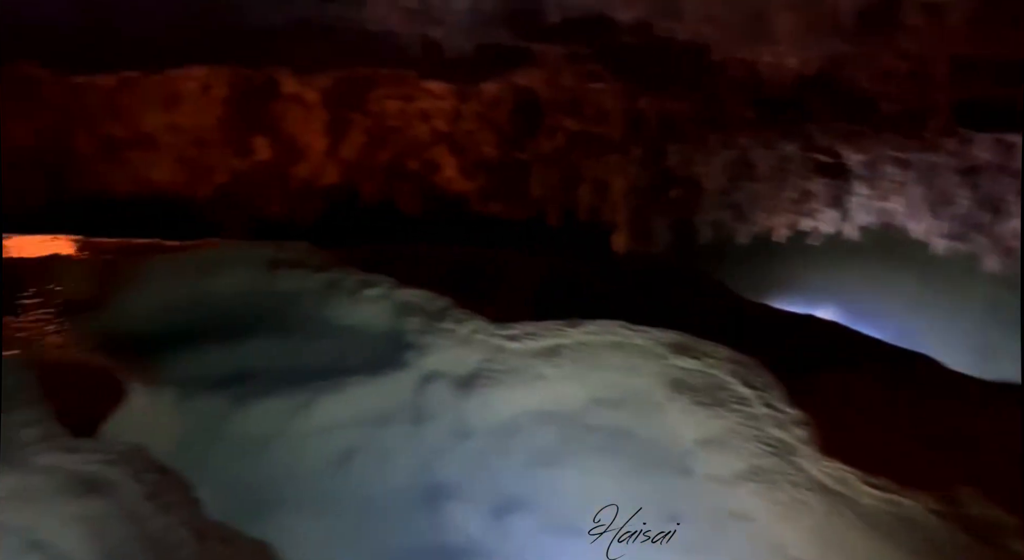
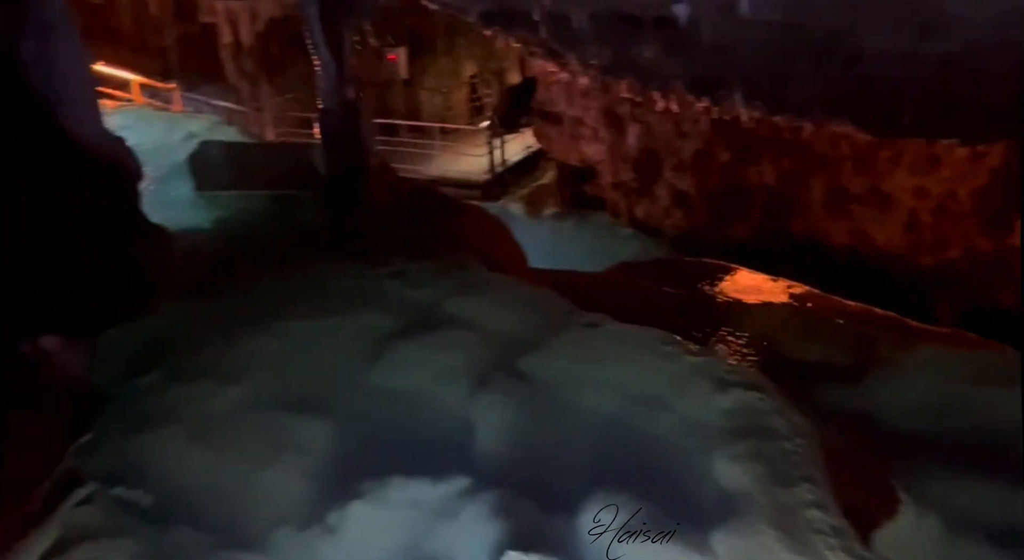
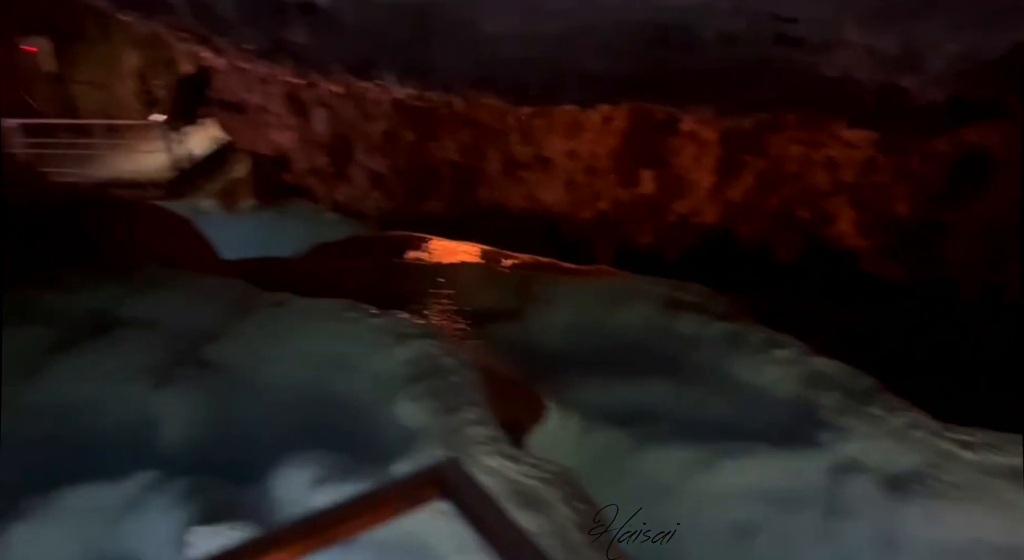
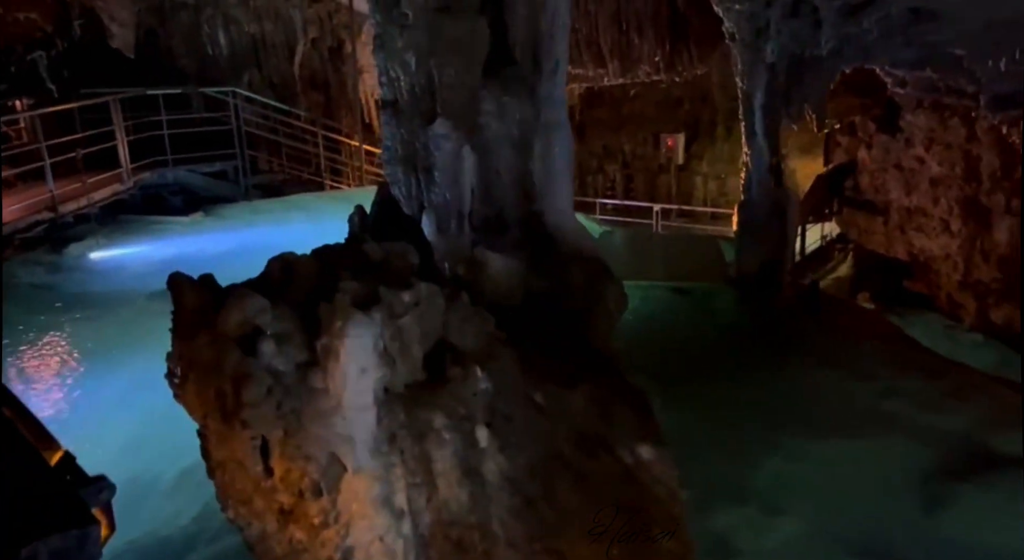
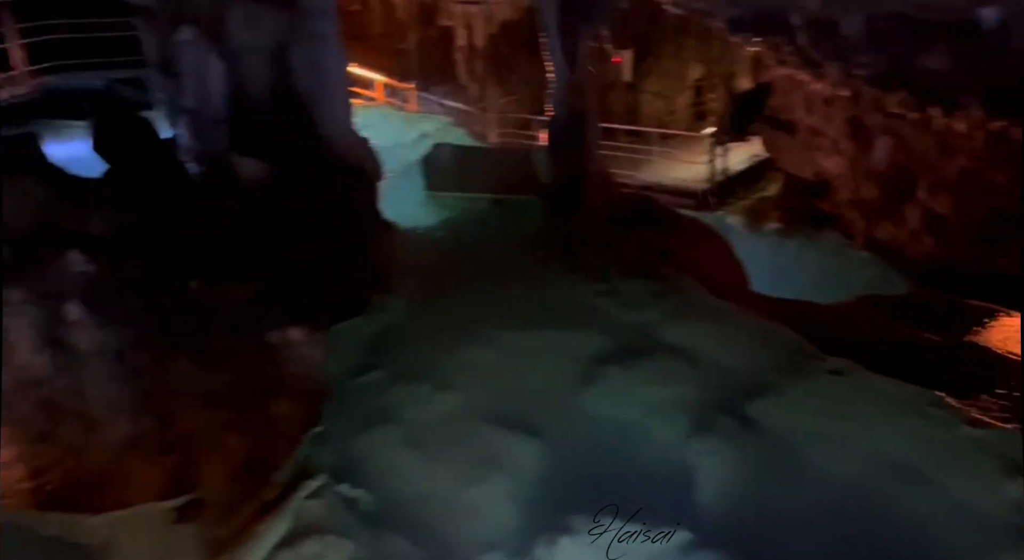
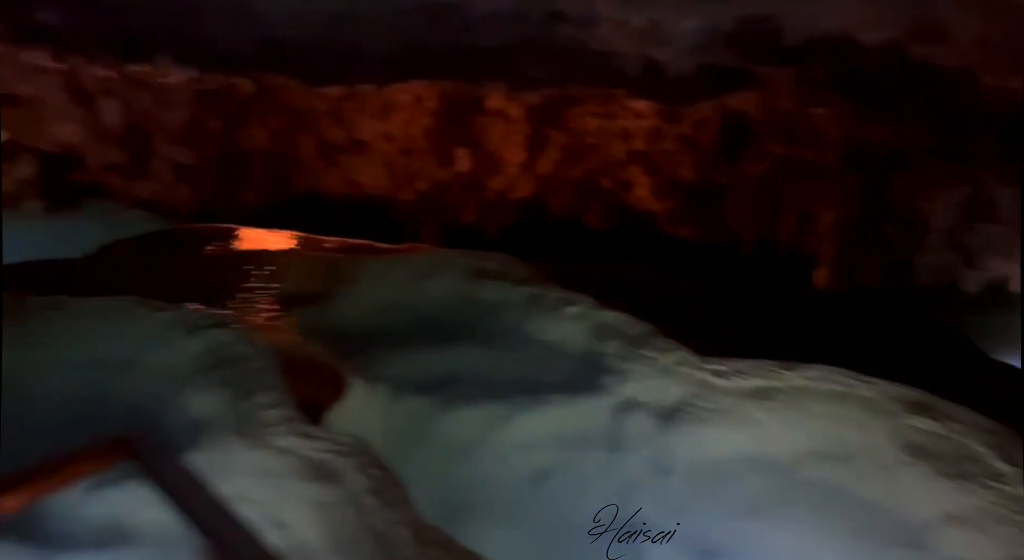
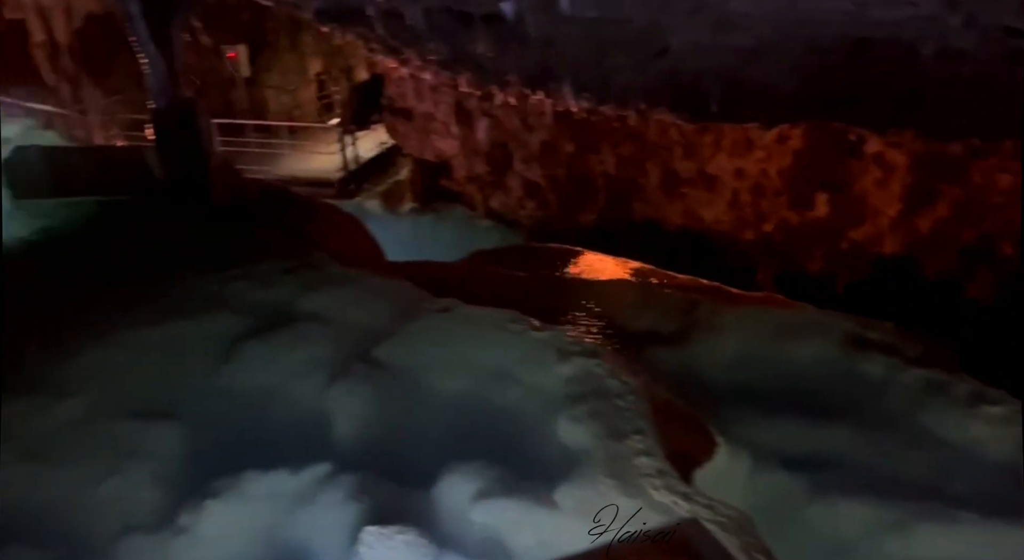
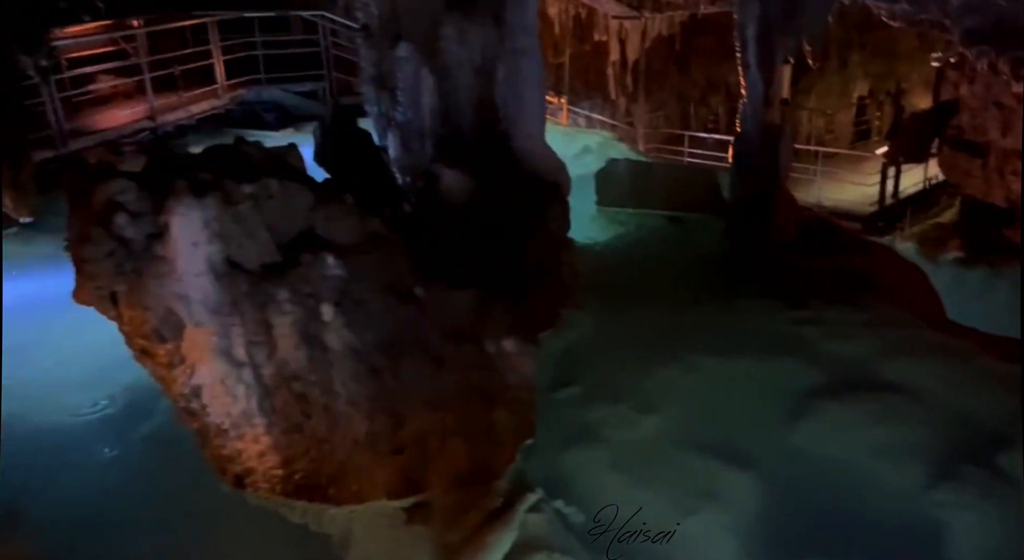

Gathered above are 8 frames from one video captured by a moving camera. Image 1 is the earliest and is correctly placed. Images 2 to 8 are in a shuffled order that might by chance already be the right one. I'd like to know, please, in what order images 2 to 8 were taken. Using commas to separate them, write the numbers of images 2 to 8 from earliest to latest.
6, 3, 7, 2, 5, 8, 4
